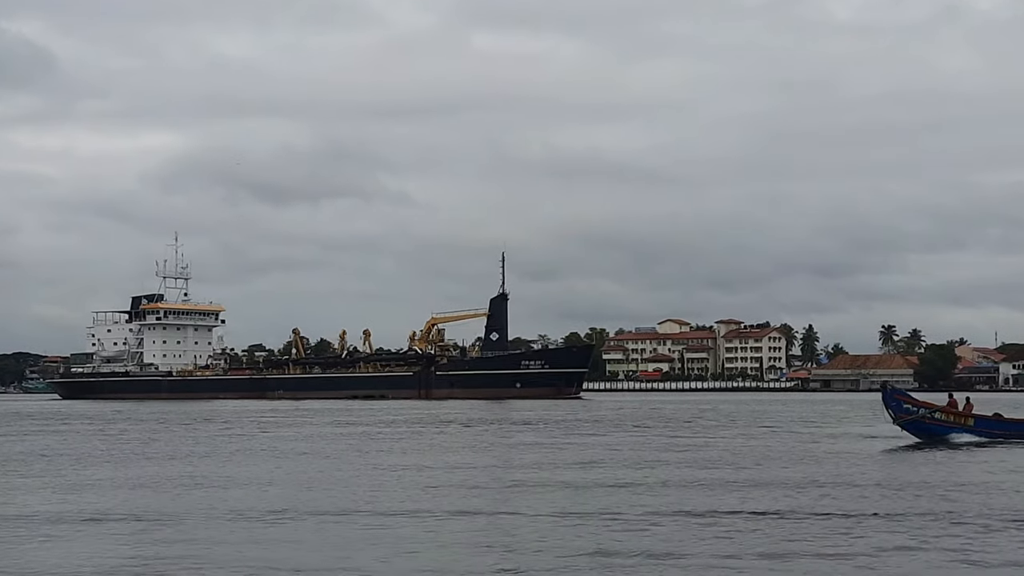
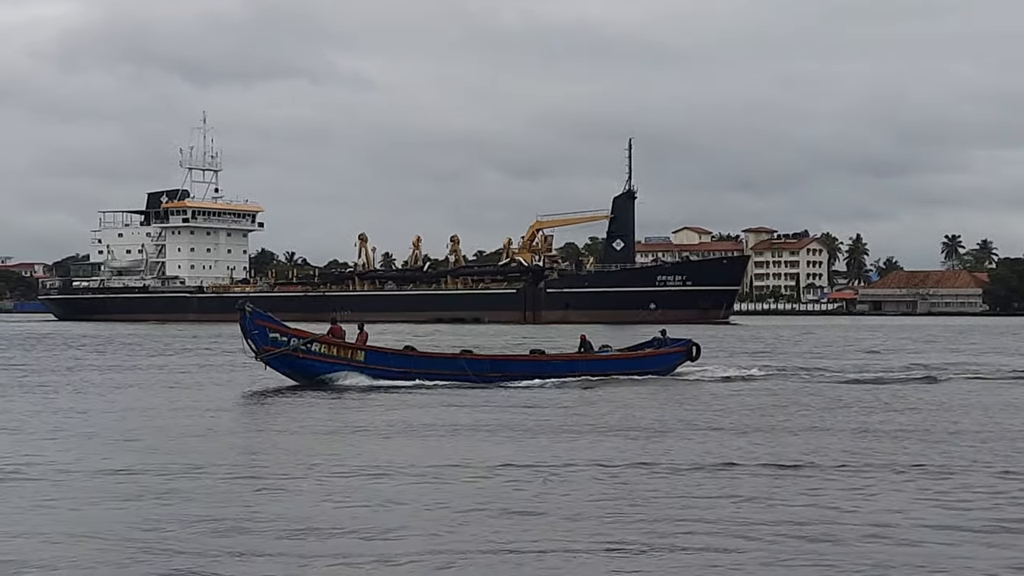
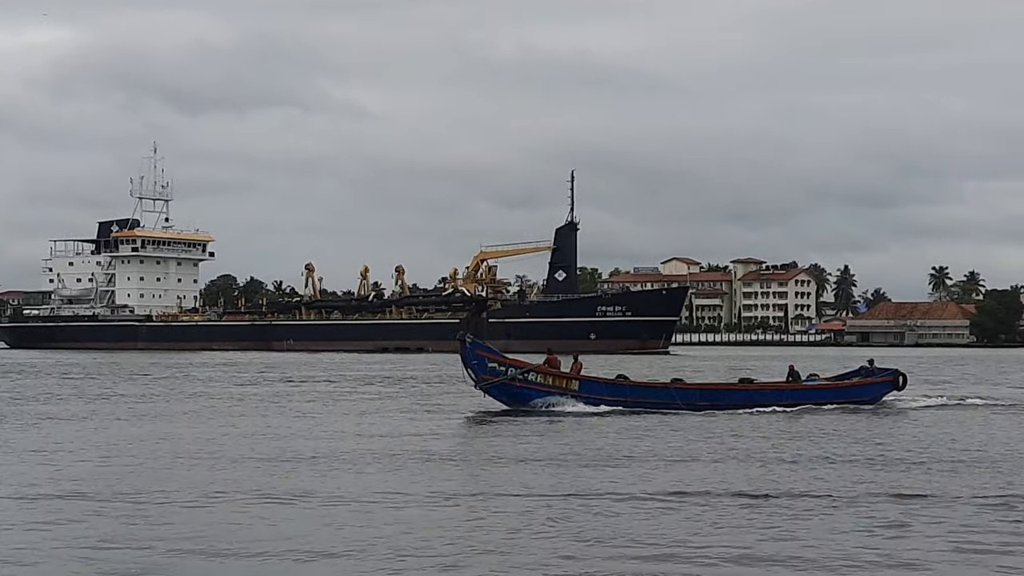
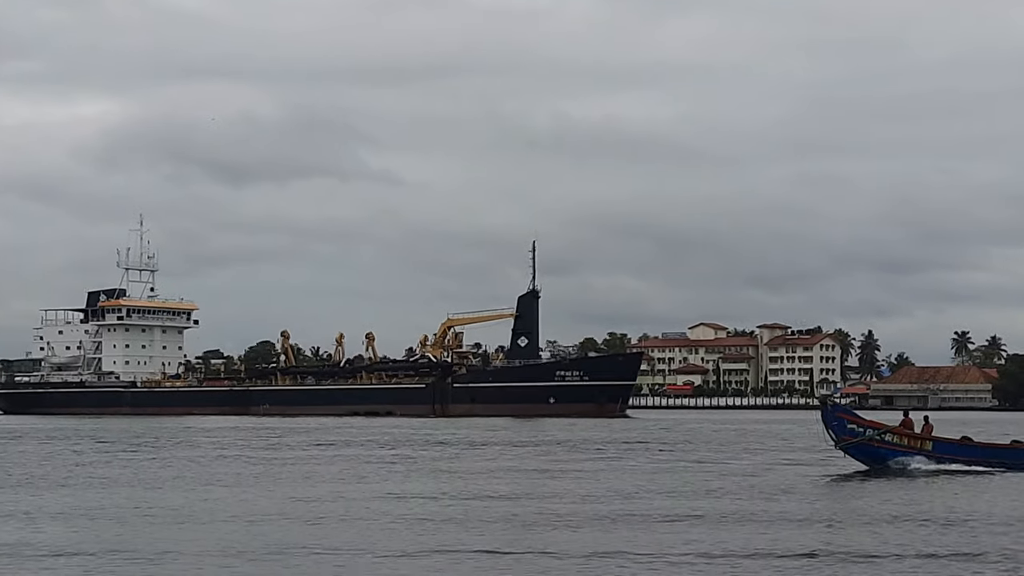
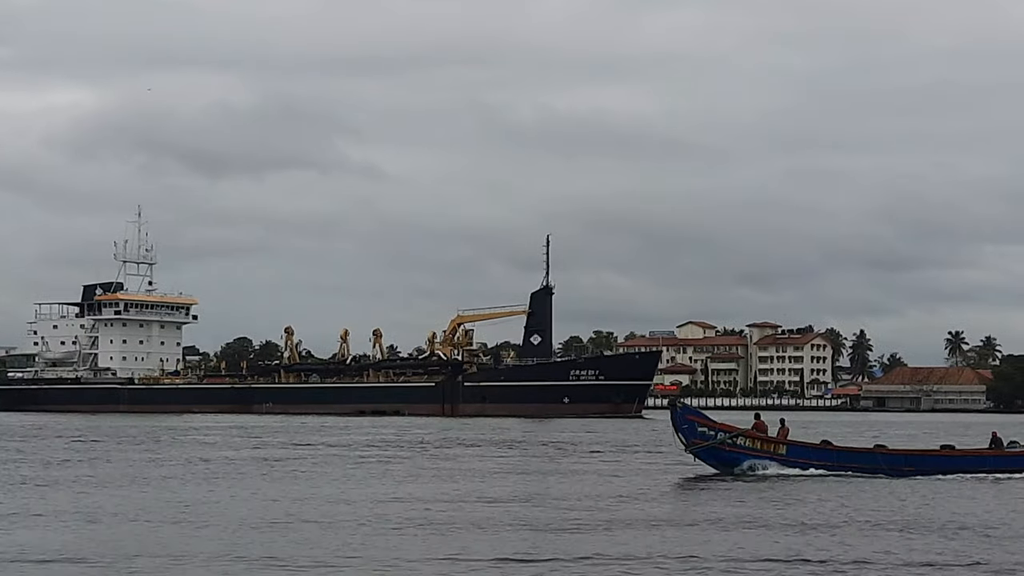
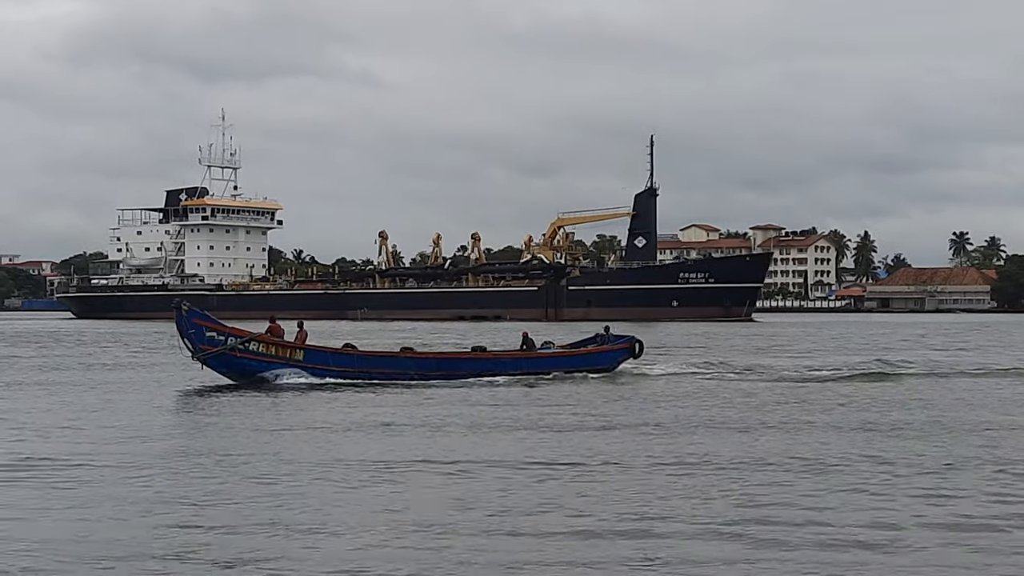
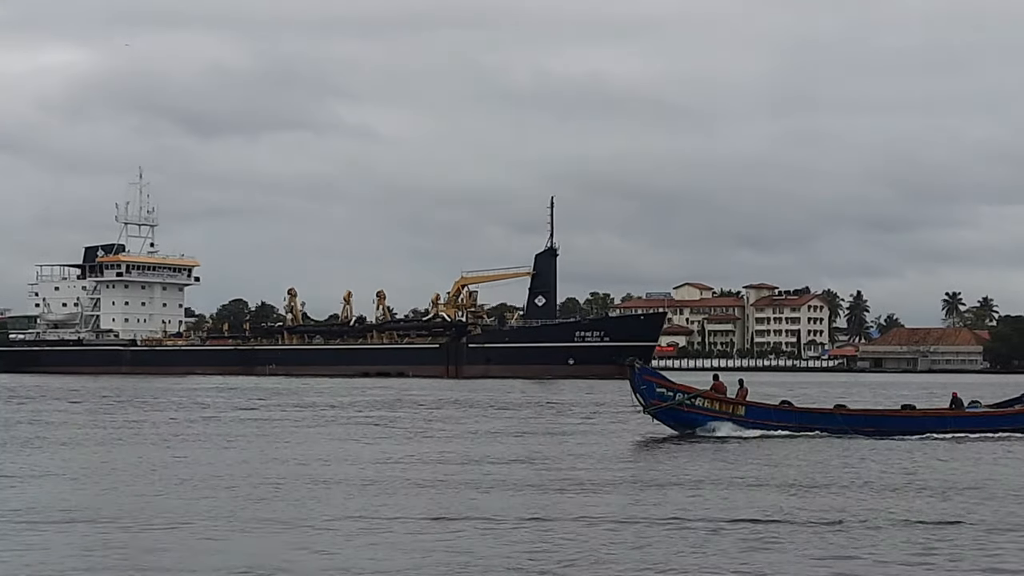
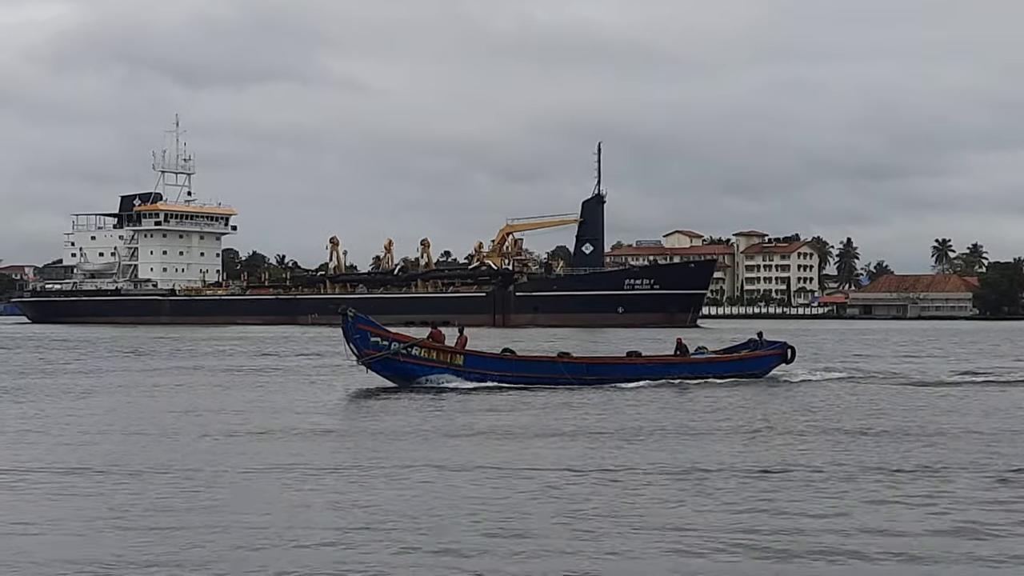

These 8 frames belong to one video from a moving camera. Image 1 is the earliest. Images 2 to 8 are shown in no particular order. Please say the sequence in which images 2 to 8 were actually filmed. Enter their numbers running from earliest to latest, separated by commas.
4, 5, 7, 3, 8, 2, 6
